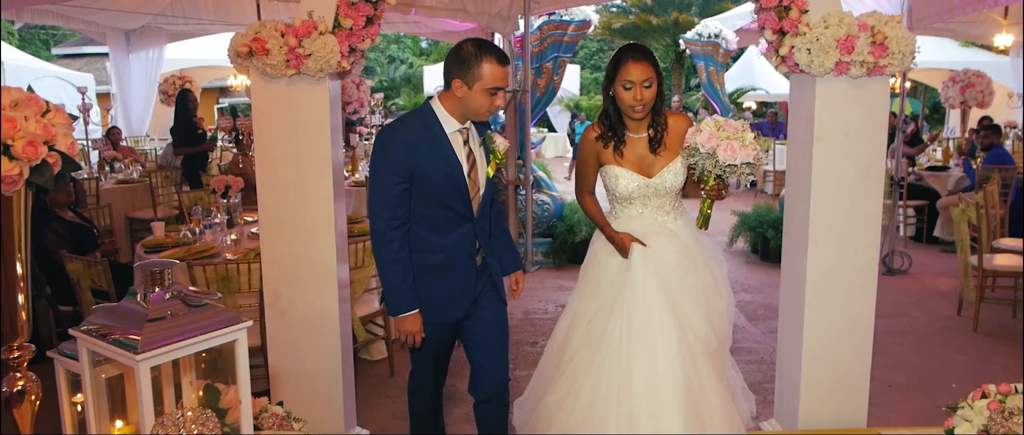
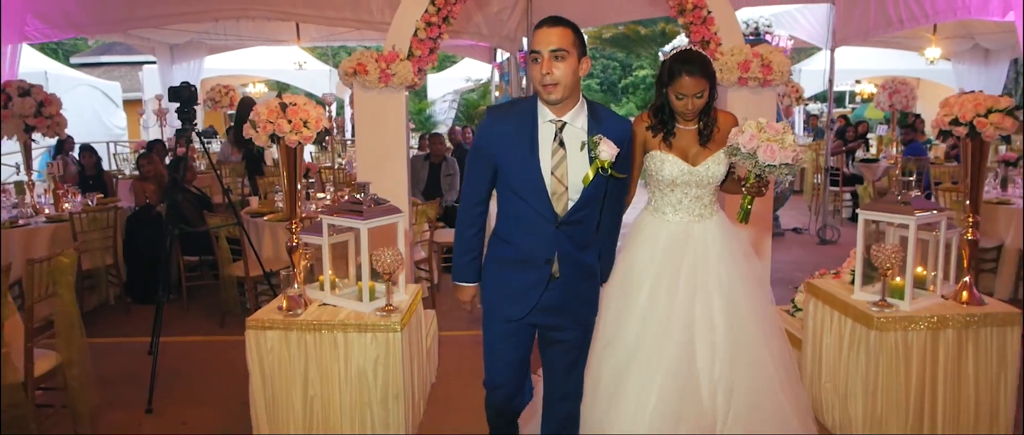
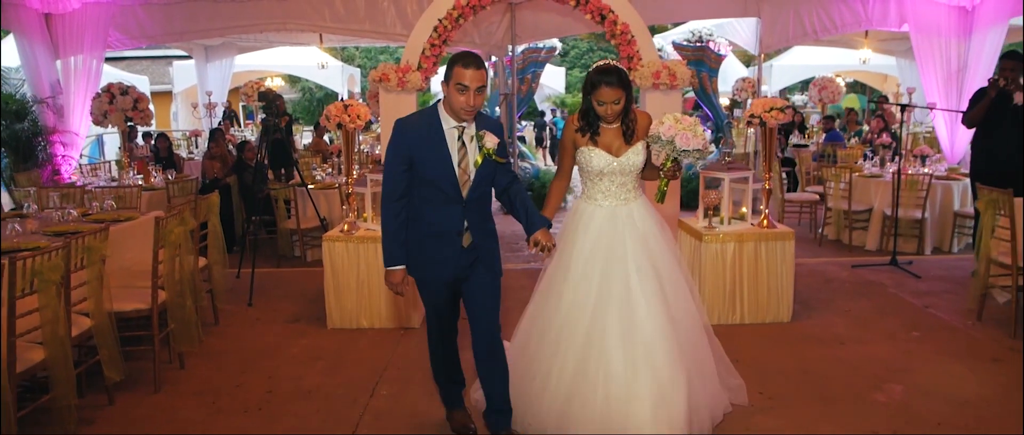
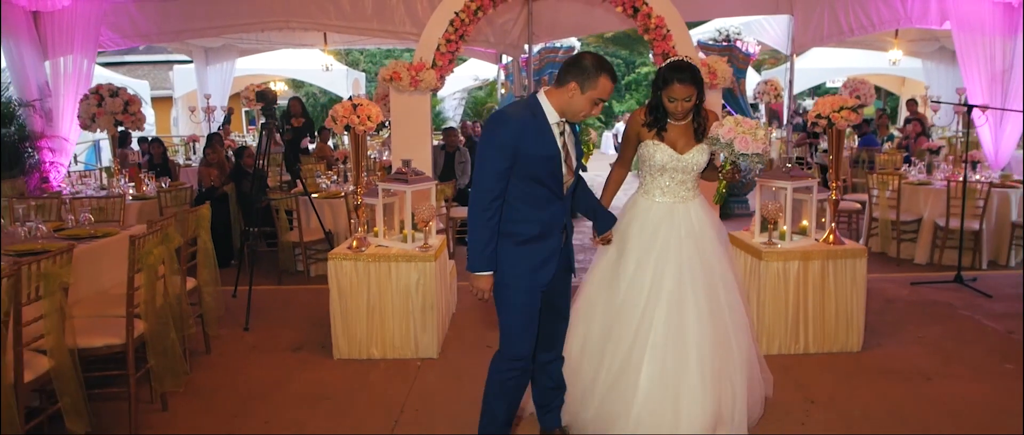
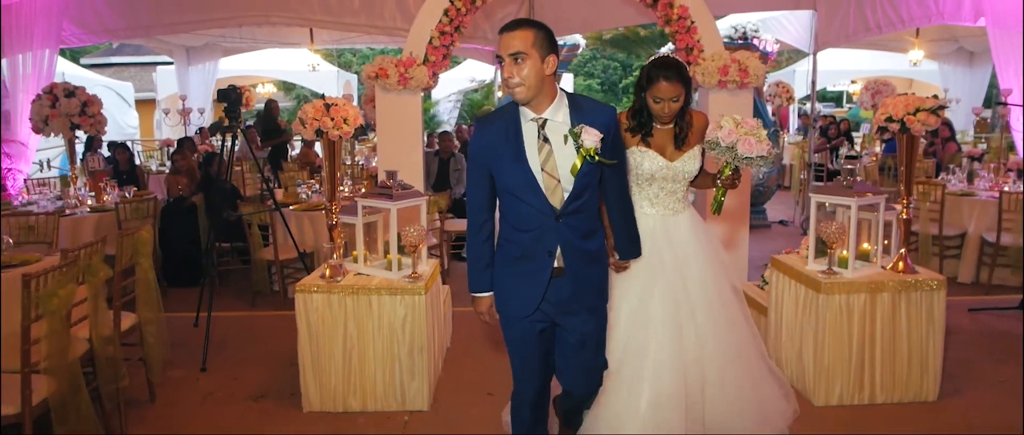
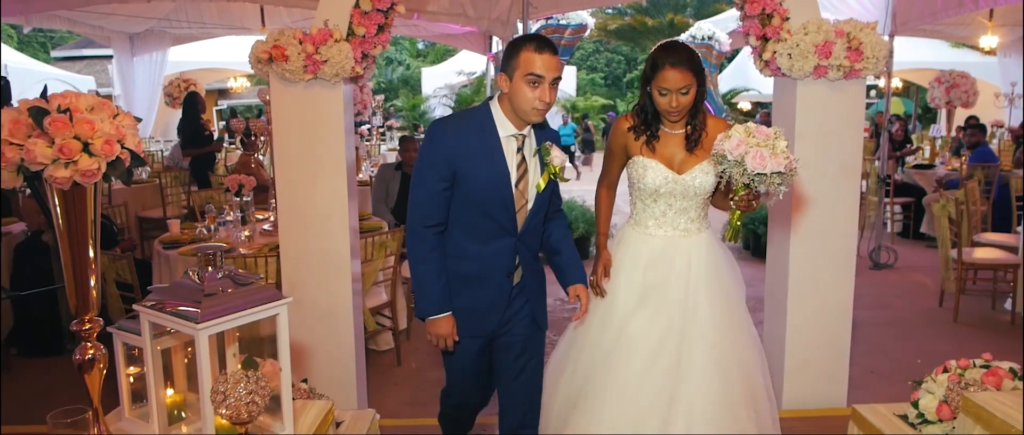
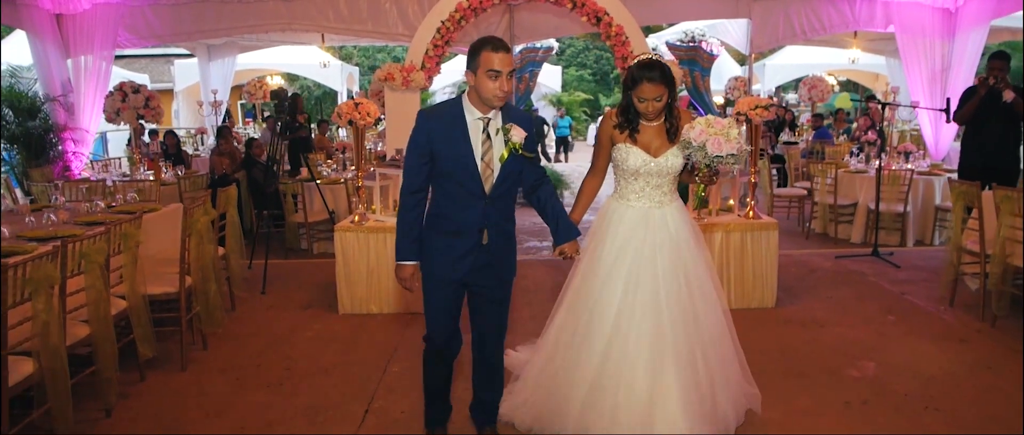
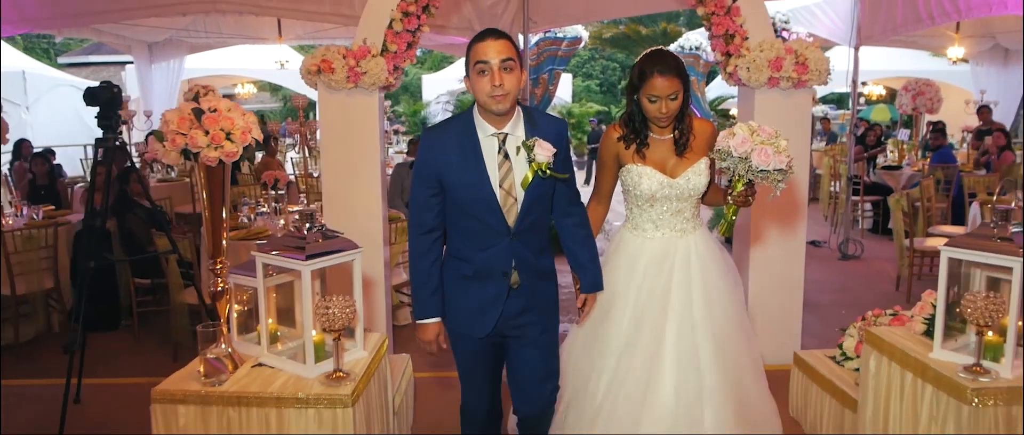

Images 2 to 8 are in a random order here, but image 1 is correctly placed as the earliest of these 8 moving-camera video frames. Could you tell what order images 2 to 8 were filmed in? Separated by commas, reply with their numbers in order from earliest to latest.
6, 8, 2, 5, 4, 3, 7
